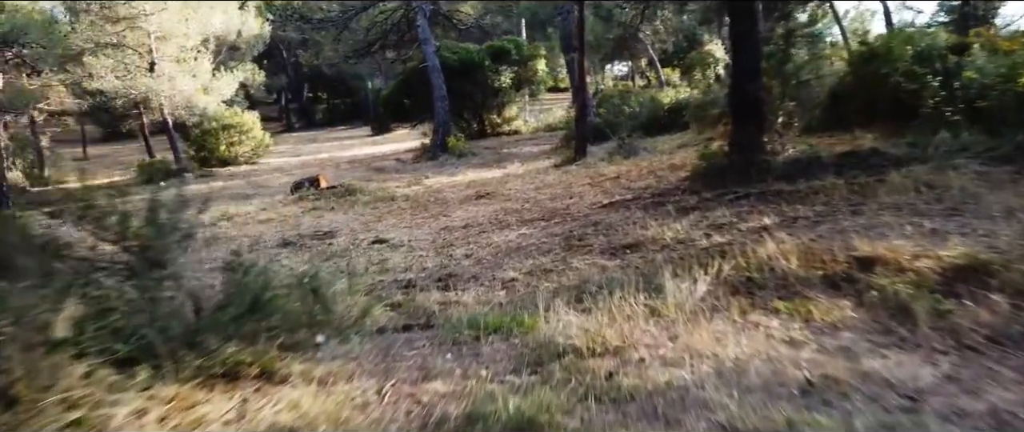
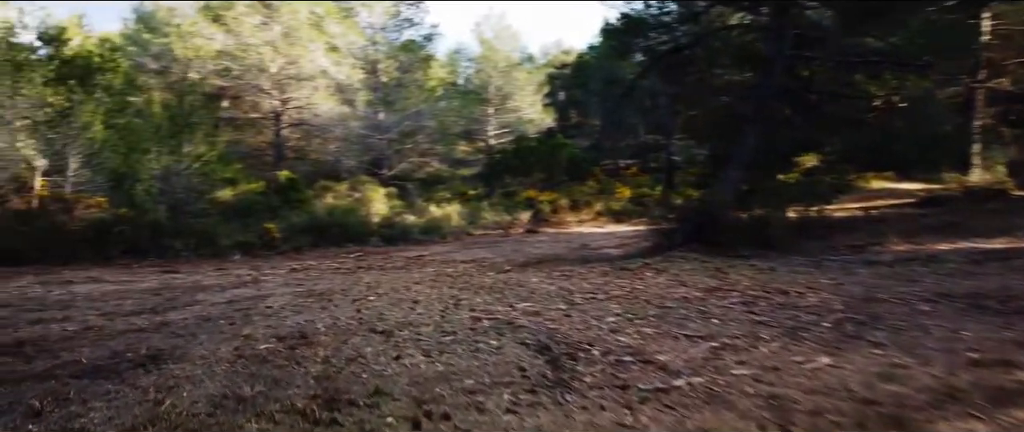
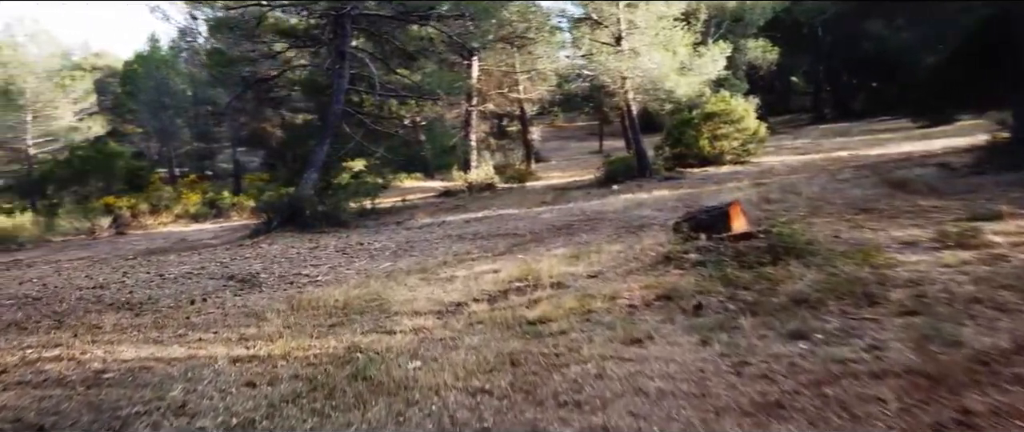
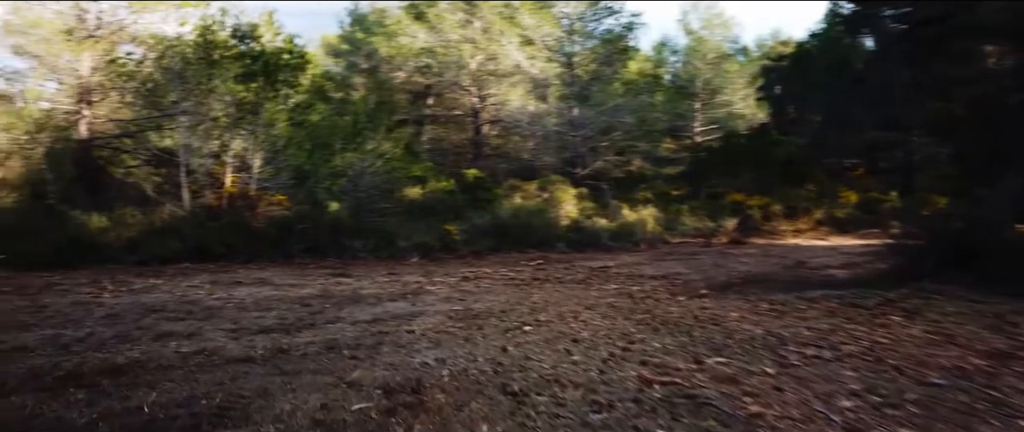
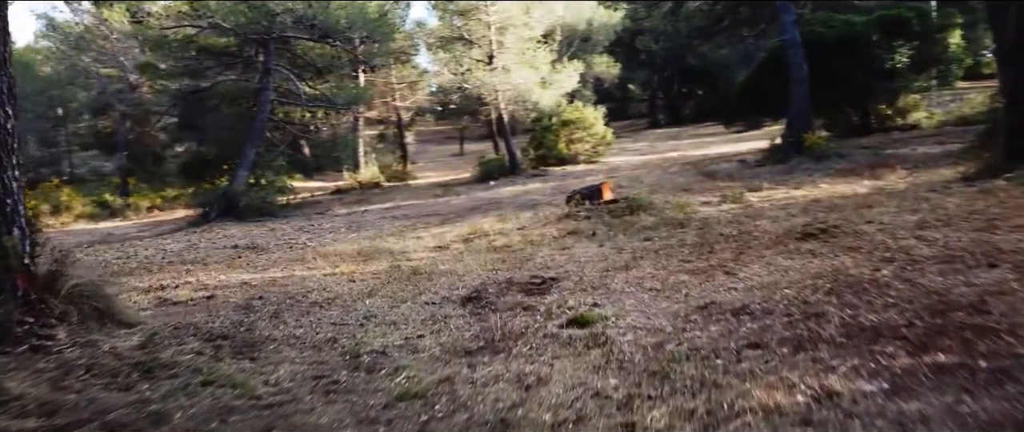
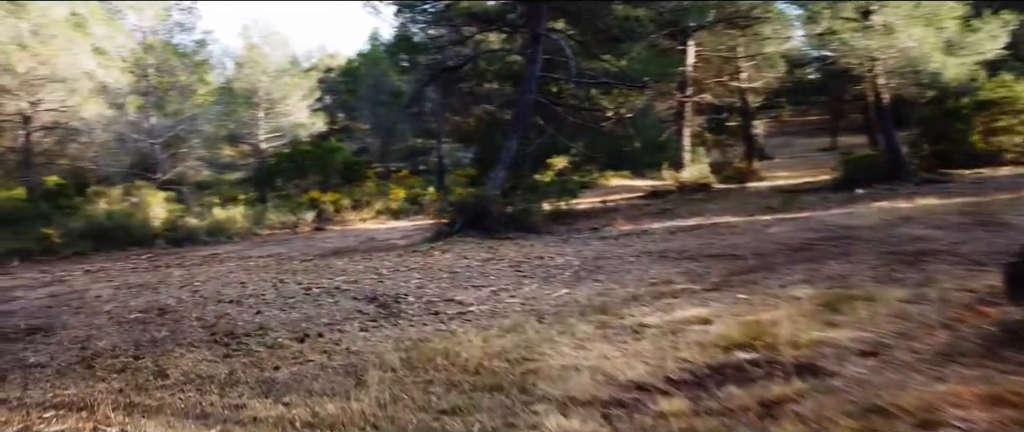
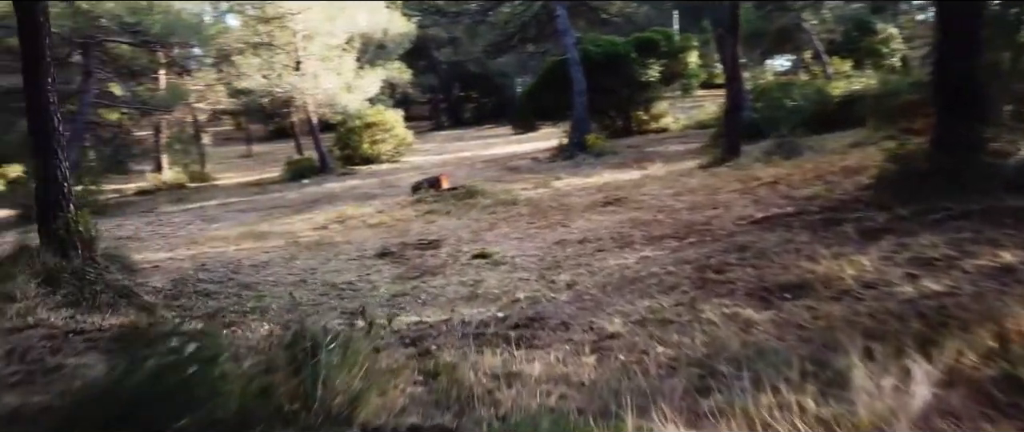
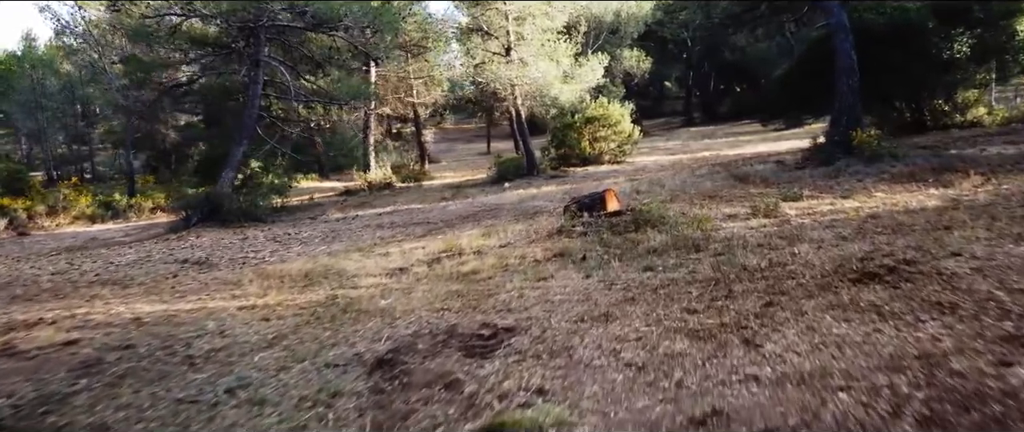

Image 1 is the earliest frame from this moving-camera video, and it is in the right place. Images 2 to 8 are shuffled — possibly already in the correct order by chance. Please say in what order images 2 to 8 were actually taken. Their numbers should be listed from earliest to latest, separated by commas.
7, 5, 8, 3, 6, 2, 4
